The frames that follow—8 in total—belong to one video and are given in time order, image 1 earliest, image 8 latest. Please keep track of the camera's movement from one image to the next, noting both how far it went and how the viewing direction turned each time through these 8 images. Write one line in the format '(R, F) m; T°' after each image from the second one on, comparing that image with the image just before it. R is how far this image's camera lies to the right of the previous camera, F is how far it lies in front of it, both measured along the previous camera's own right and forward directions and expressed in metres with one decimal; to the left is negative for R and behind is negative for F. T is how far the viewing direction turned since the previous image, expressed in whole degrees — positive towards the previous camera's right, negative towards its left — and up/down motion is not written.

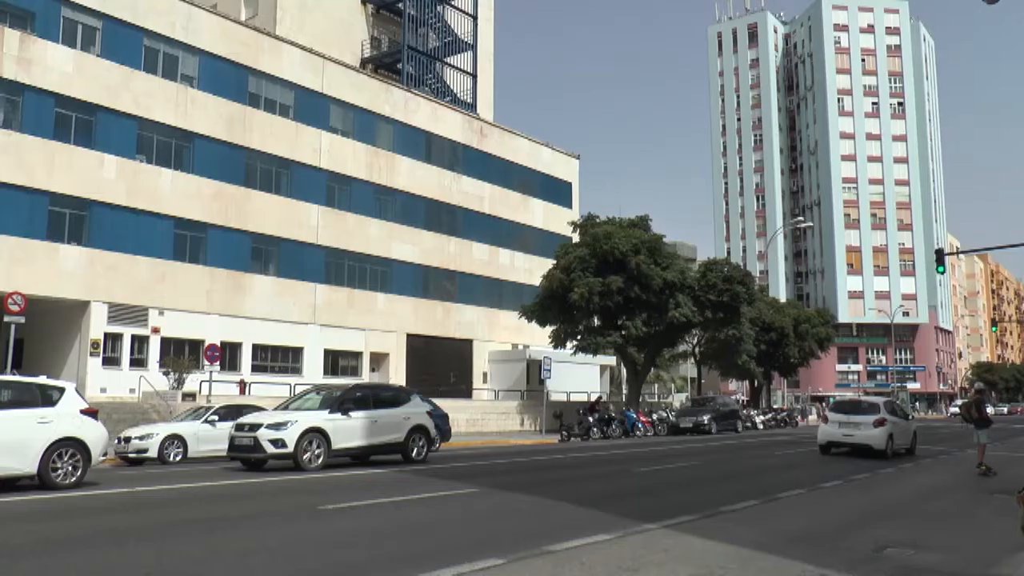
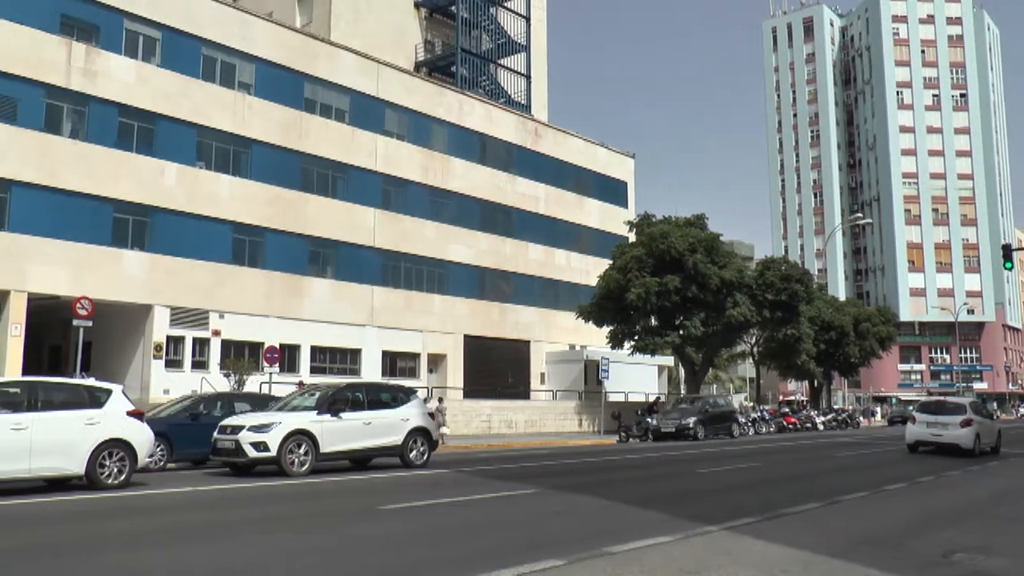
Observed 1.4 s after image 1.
(+0.5, +0.1) m; -4°
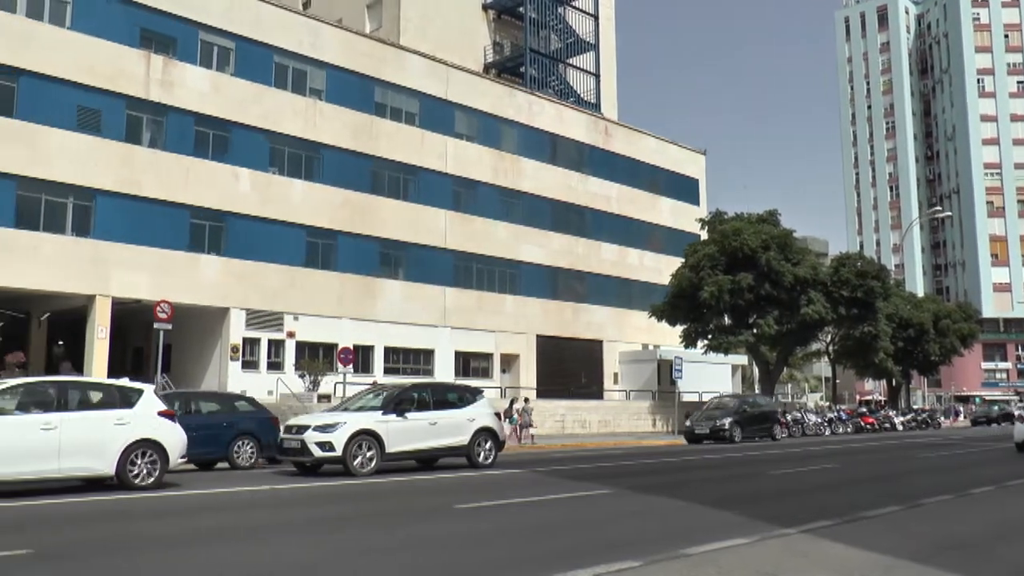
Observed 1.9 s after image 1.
(+0.6, 0.0) m; -5°
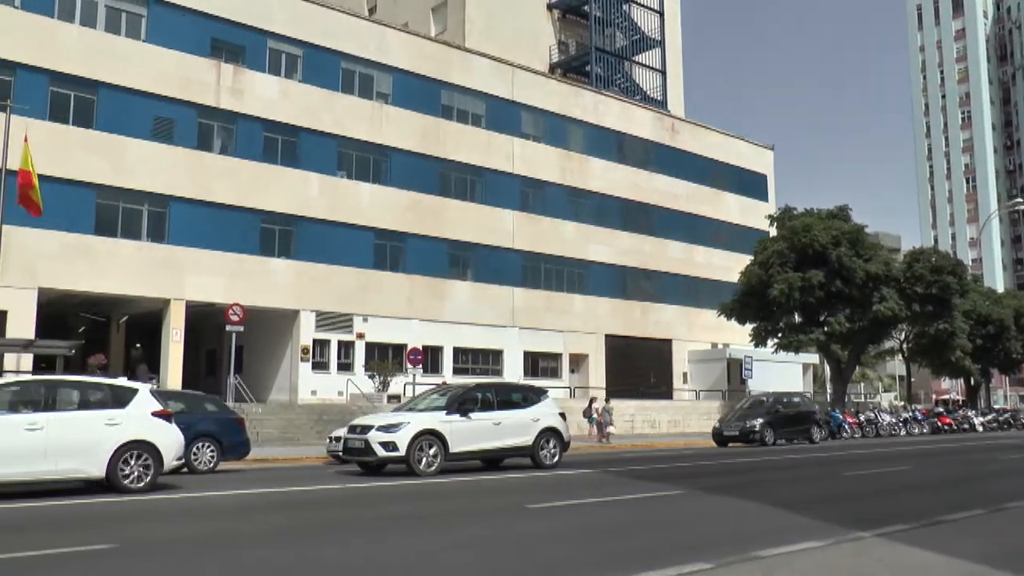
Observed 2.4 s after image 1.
(+0.4, 0.0) m; -4°
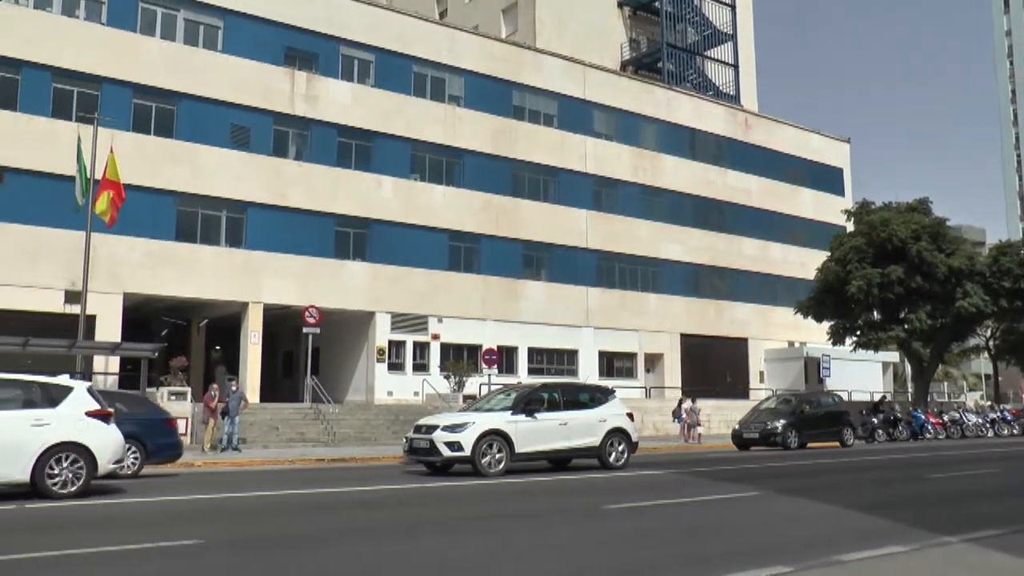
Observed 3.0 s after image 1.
(+0.5, 0.0) m; -5°
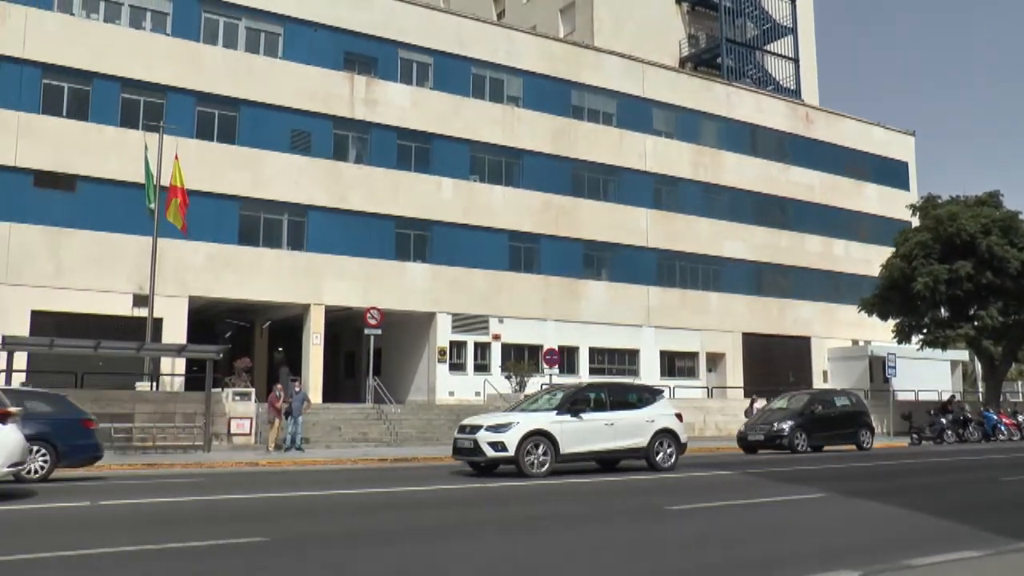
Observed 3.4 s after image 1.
(+0.4, 0.0) m; -4°
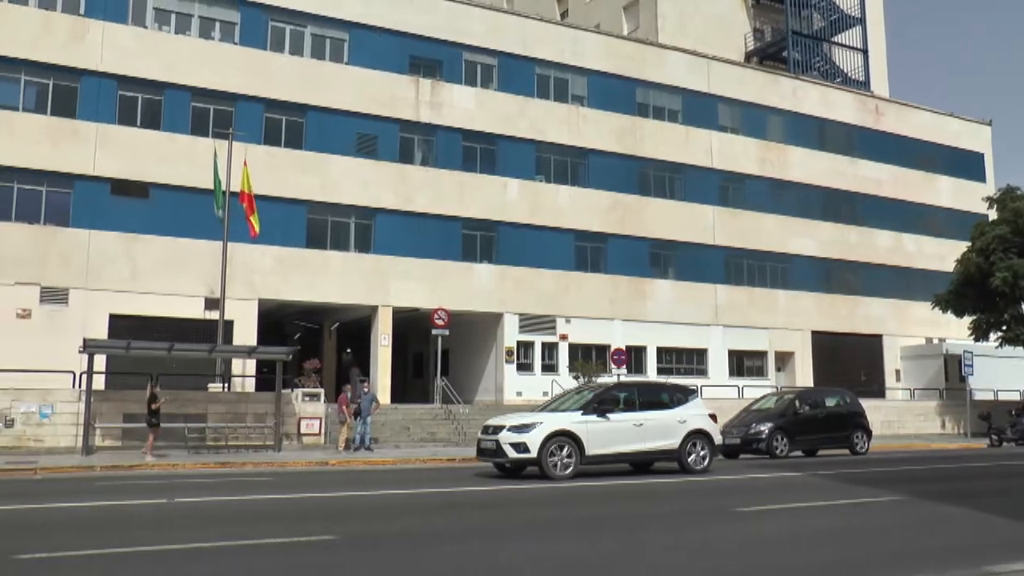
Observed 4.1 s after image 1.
(+0.5, 0.0) m; -5°
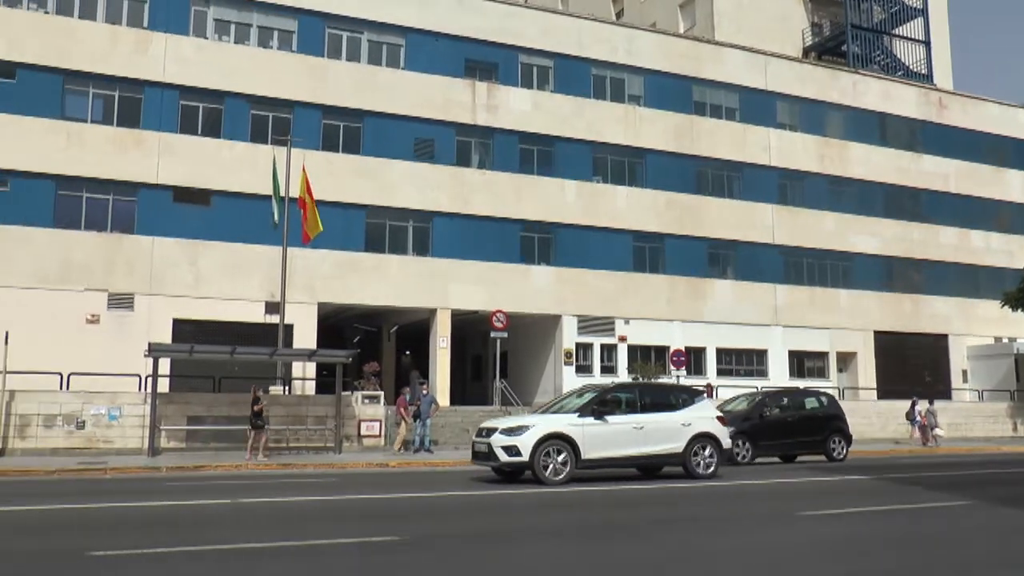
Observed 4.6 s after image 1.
(+0.1, 0.0) m; -3°
